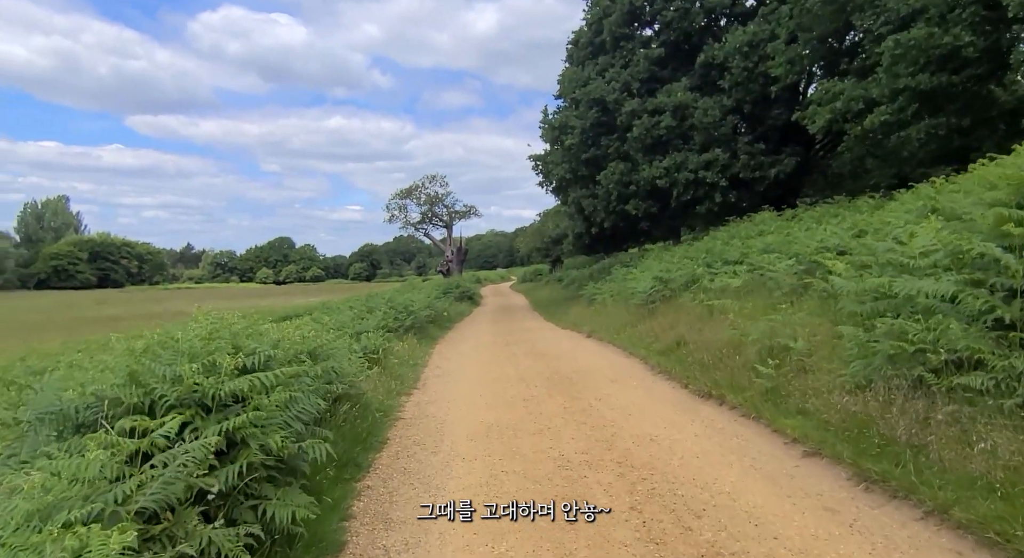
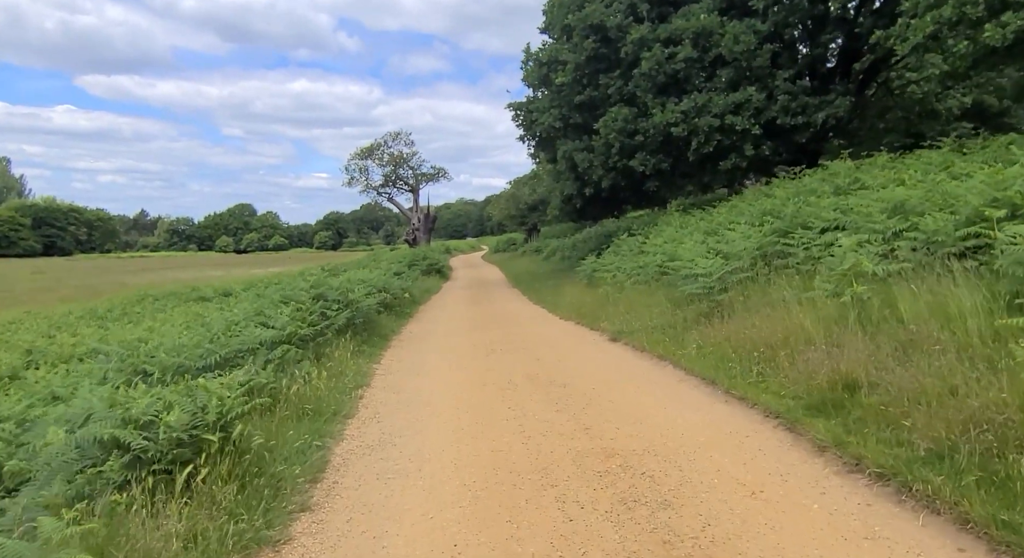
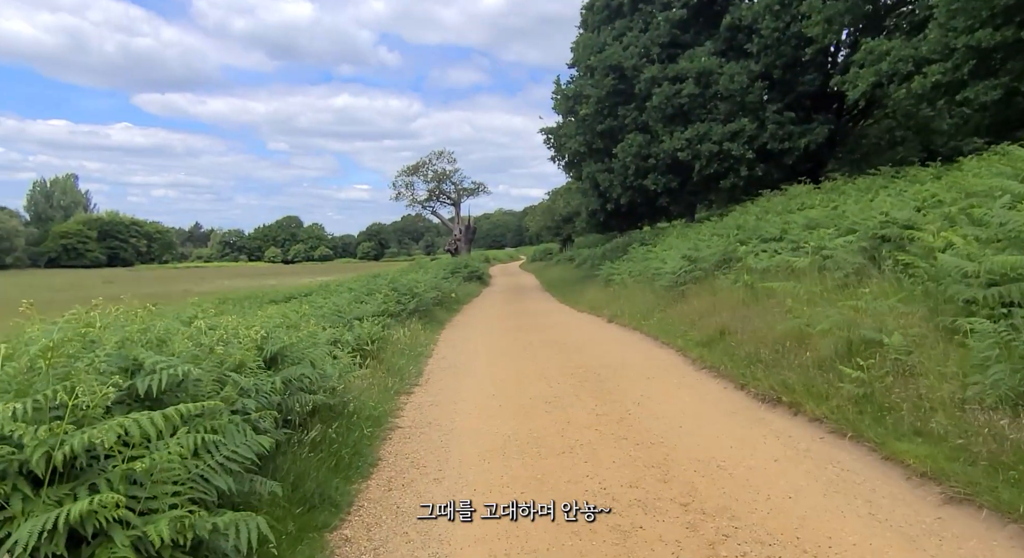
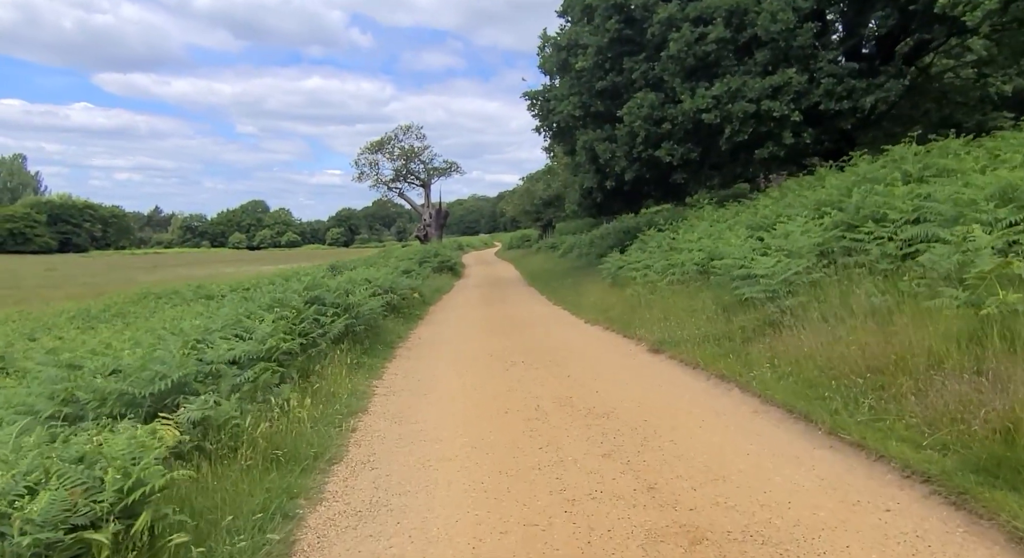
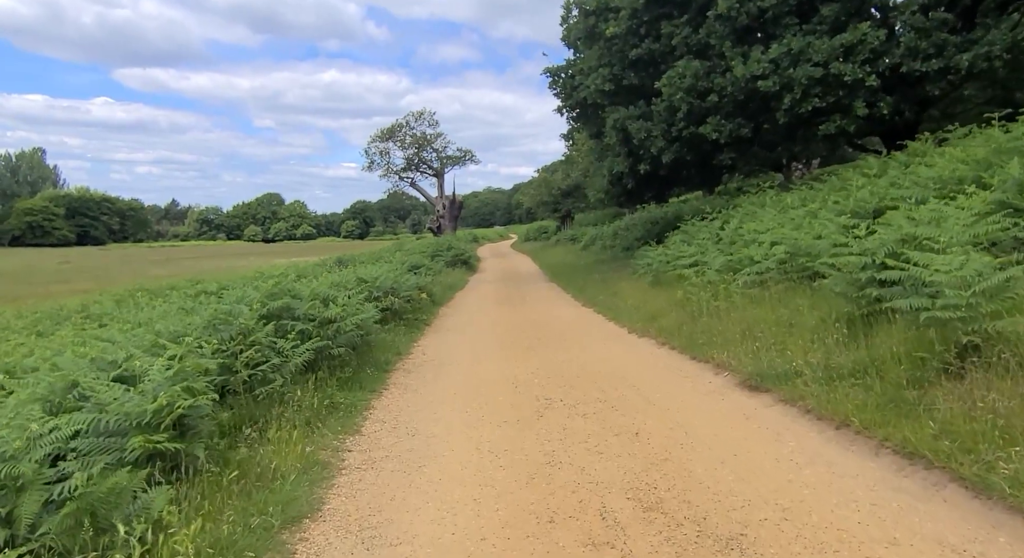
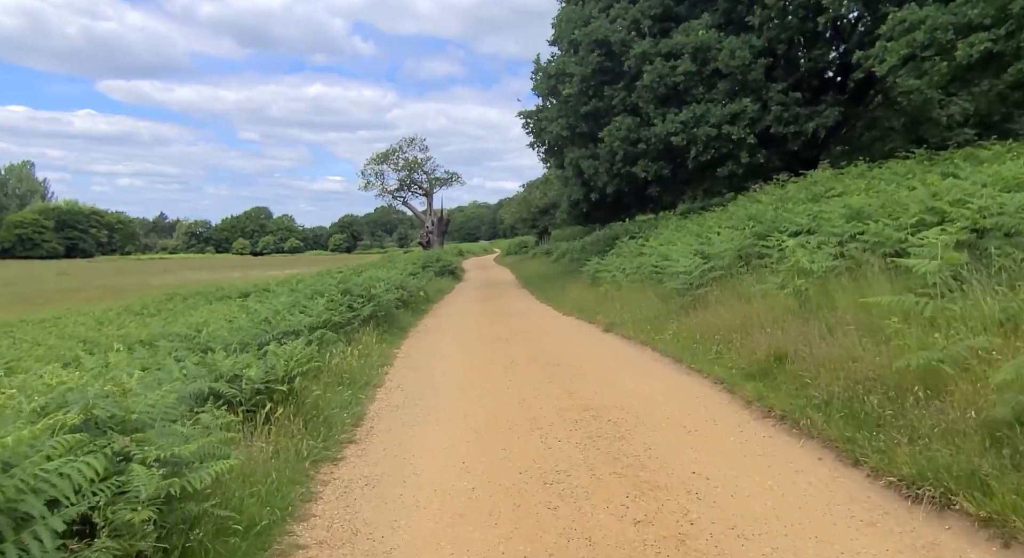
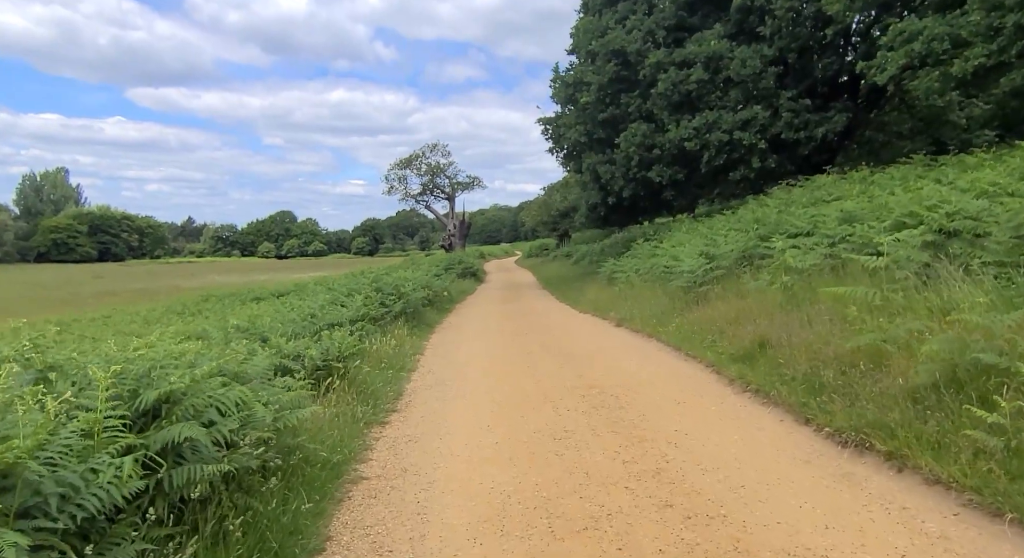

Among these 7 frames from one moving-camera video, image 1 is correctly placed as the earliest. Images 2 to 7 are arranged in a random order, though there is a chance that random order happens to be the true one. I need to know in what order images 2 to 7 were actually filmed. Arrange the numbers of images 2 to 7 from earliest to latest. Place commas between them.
3, 7, 6, 2, 4, 5
